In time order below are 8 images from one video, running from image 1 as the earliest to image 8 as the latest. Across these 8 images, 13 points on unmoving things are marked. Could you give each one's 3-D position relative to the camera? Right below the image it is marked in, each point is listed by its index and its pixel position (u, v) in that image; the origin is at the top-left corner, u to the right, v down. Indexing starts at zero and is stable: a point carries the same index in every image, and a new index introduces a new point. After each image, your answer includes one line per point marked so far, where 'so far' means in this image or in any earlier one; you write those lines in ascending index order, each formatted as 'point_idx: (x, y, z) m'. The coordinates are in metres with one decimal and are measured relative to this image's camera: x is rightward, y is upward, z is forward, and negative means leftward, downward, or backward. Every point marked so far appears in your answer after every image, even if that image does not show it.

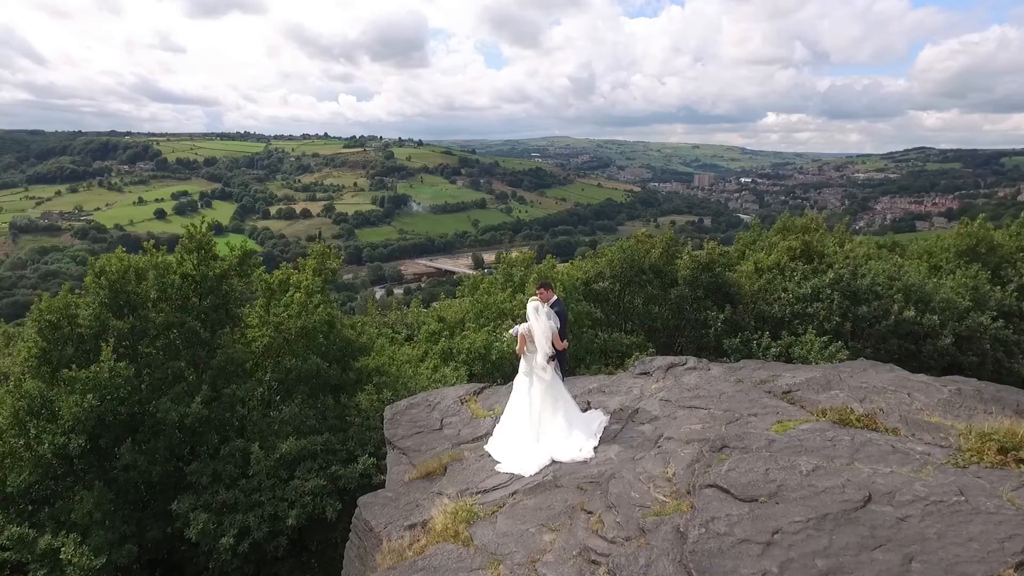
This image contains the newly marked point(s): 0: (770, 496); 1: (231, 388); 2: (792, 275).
0: (+1.7, -1.4, +4.7) m
1: (-4.8, -1.7, +12.0) m
2: (+8.3, +0.4, +20.3) m
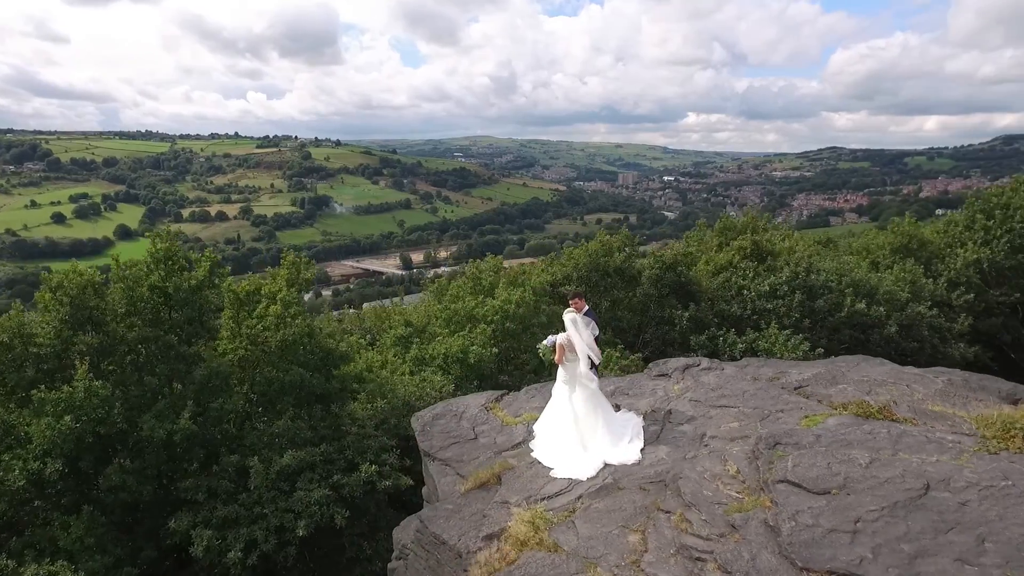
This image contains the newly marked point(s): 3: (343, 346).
0: (+2.4, -1.4, +5.0) m
1: (-4.8, -1.9, +11.6) m
2: (+7.2, +0.5, +21.2) m
3: (-3.2, -1.1, +14.0) m
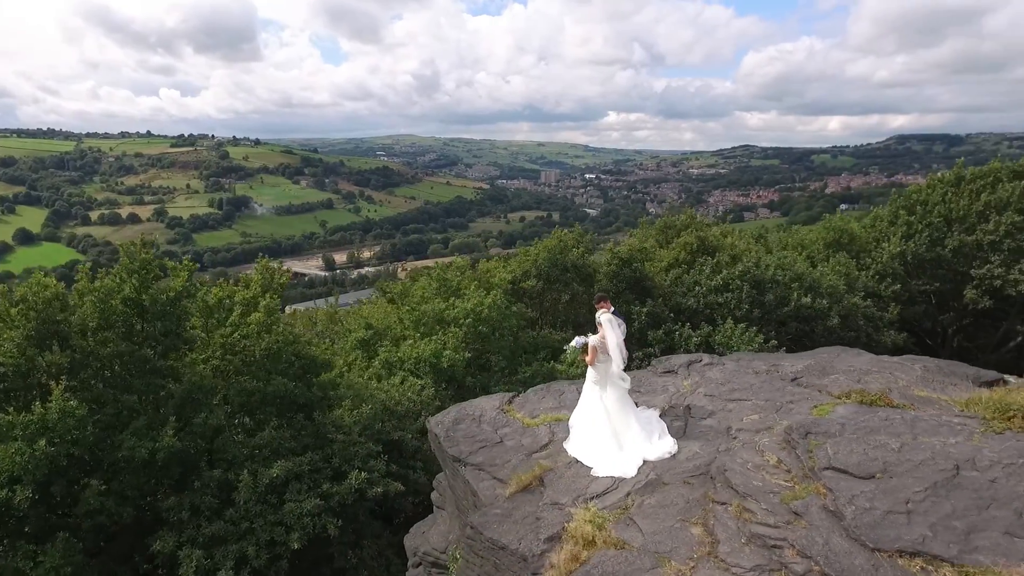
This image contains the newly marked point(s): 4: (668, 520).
0: (+2.9, -1.4, +5.4) m
1: (-5.0, -2.1, +11.2) m
2: (+5.9, +0.6, +22.0) m
3: (-3.7, -1.2, +13.7) m
4: (+1.2, -1.8, +5.4) m
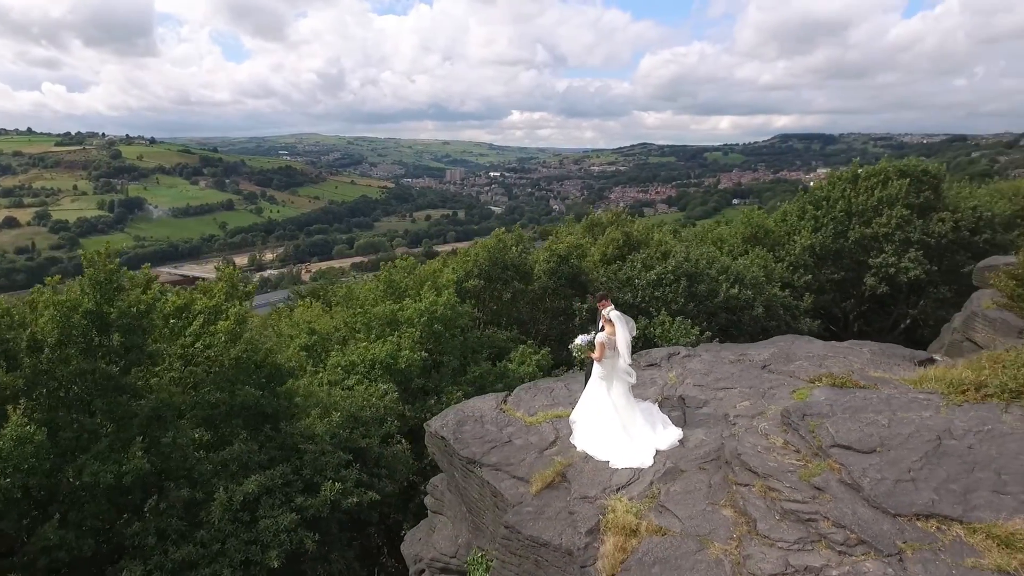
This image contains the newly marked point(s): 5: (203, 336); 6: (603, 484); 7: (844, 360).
0: (+3.2, -1.4, +6.0) m
1: (-5.3, -2.2, +10.7) m
2: (+4.0, +0.8, +22.9) m
3: (-4.4, -1.4, +13.4) m
4: (+1.6, -1.8, +5.8) m
5: (-5.5, -0.8, +12.3) m
6: (+0.8, -1.8, +6.5) m
7: (+4.5, -1.0, +9.6) m
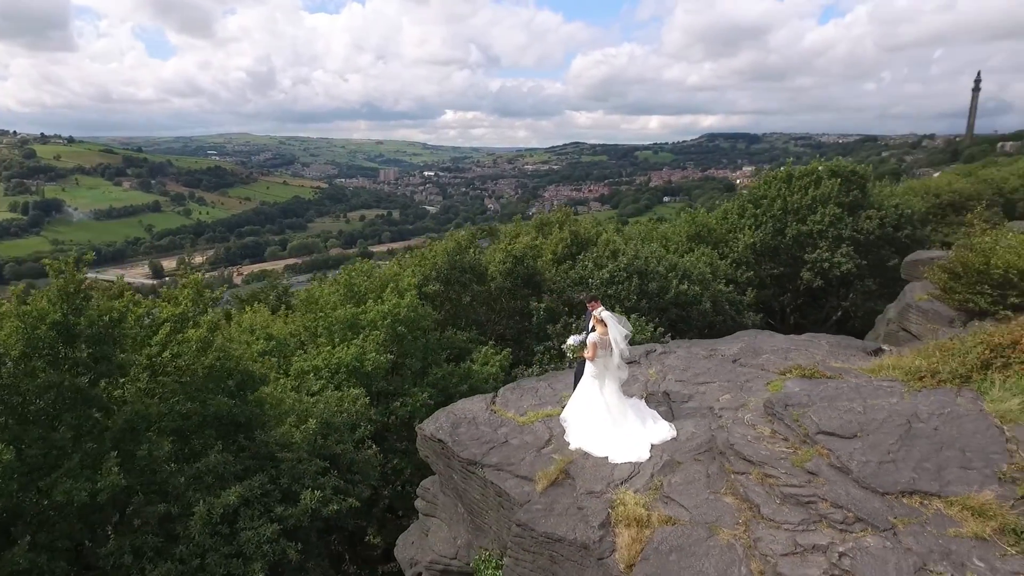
0: (+3.3, -1.3, +6.6) m
1: (-5.6, -2.4, +10.5) m
2: (+2.5, +0.8, +23.4) m
3: (-4.9, -1.5, +13.2) m
4: (+1.7, -1.8, +6.2) m
5: (-5.9, -1.0, +12.0) m
6: (+0.9, -1.8, +6.8) m
7: (+4.3, -0.9, +10.2) m
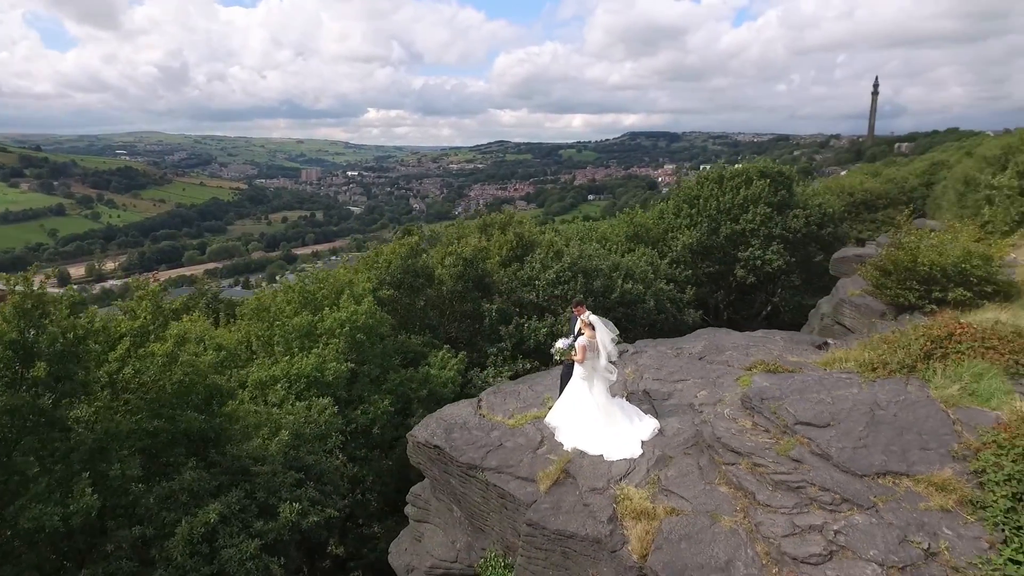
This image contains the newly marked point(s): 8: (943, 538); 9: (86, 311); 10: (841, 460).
0: (+3.3, -1.4, +7.2) m
1: (-5.9, -2.6, +10.2) m
2: (+0.7, +0.8, +23.9) m
3: (-5.5, -1.7, +13.0) m
4: (+1.8, -1.9, +6.8) m
5: (-6.4, -1.2, +11.7) m
6: (+1.0, -1.9, +7.2) m
7: (+4.0, -1.0, +11.0) m
8: (+3.4, -2.0, +5.5) m
9: (-7.3, -0.4, +12.0) m
10: (+3.1, -1.6, +6.5) m
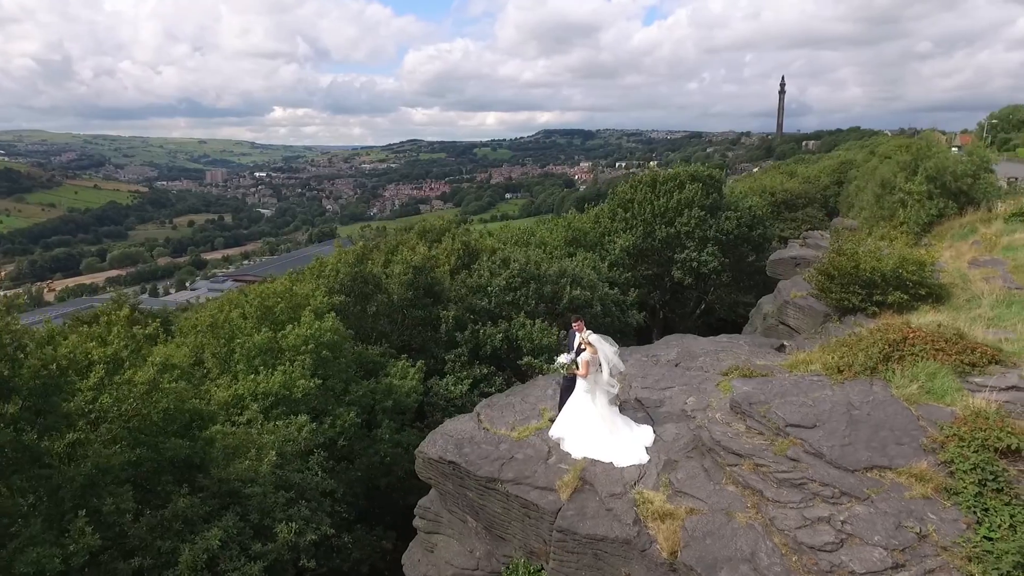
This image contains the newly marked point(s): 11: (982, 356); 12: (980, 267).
0: (+3.6, -1.6, +8.1) m
1: (-5.9, -3.0, +10.0) m
2: (-0.9, +0.5, +24.4) m
3: (-5.9, -2.1, +12.9) m
4: (+2.1, -2.1, +7.5) m
5: (-6.6, -1.6, +11.5) m
6: (+1.2, -2.2, +7.8) m
7: (+3.8, -1.1, +11.9) m
8: (+3.8, -2.1, +6.4) m
9: (-7.6, -0.9, +11.7) m
10: (+3.4, -1.8, +7.4) m
11: (+6.3, -0.9, +9.4) m
12: (+10.7, +0.5, +15.9) m
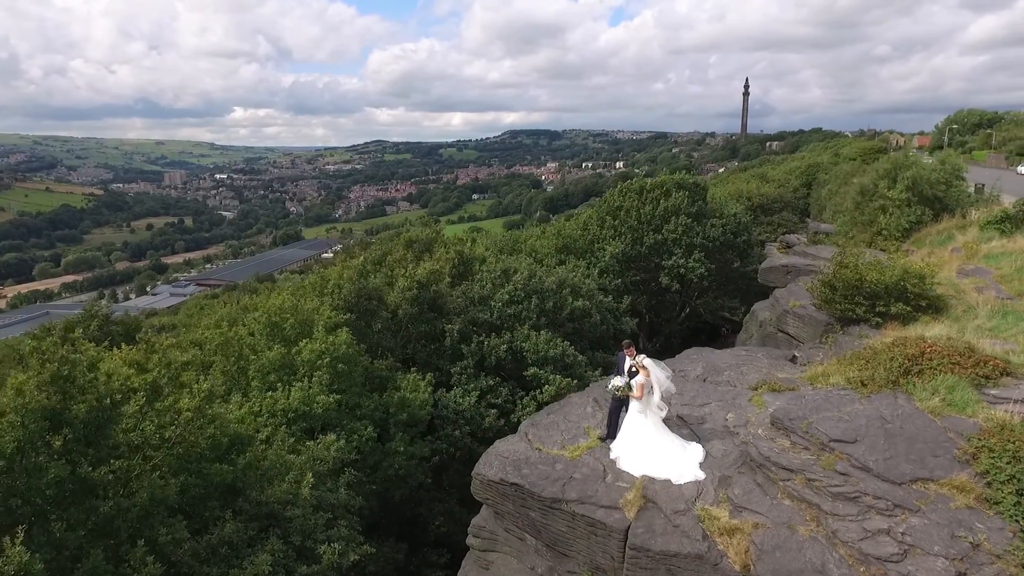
0: (+4.3, -1.9, +8.7) m
1: (-5.2, -3.4, +10.2) m
2: (-1.0, +0.2, +24.8) m
3: (-5.3, -2.5, +13.0) m
4: (+2.9, -2.4, +8.0) m
5: (-6.0, -2.1, +11.6) m
6: (+2.0, -2.5, +8.3) m
7: (+4.3, -1.4, +12.5) m
8: (+4.7, -2.4, +7.0) m
9: (-7.0, -1.3, +11.8) m
10: (+4.2, -2.1, +8.0) m
11: (+7.0, -1.2, +10.1) m
12: (+11.1, +0.3, +16.9) m
